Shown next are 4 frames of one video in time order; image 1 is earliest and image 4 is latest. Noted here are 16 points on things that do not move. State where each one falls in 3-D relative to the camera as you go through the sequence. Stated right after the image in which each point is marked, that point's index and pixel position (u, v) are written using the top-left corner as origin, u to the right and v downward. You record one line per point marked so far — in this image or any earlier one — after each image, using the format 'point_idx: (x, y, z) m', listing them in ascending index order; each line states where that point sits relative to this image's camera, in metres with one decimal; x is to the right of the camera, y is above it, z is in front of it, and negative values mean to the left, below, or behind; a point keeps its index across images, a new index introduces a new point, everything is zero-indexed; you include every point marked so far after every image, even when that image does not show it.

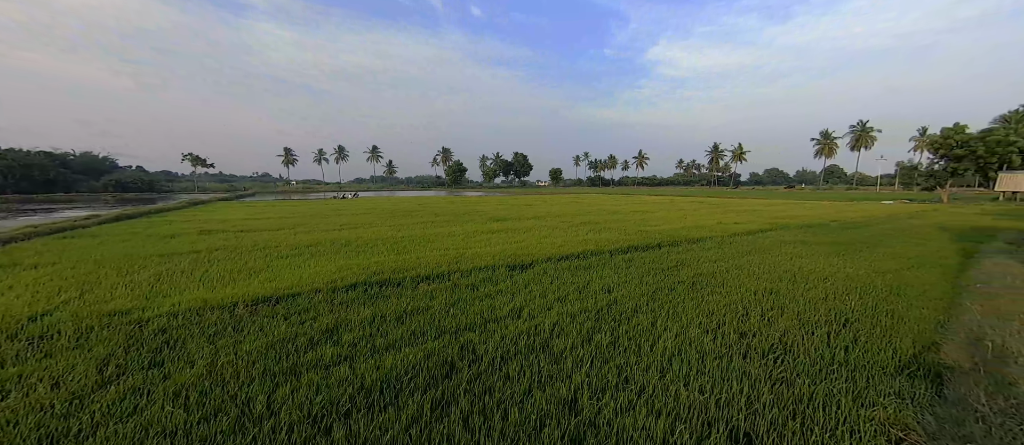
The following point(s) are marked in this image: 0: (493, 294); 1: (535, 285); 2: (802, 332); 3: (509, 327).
0: (-0.3, -1.1, +5.7) m
1: (+0.4, -1.1, +6.1) m
2: (+3.4, -1.3, +4.1) m
3: (0.0, -1.3, +4.3) m
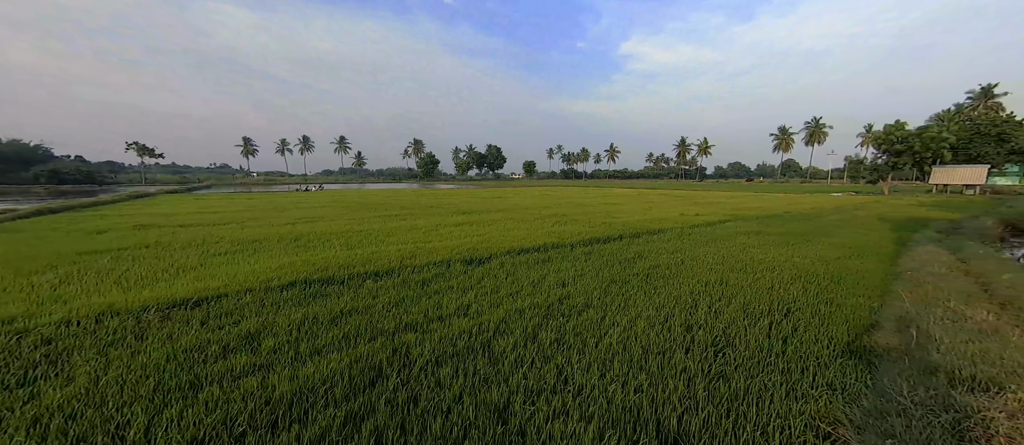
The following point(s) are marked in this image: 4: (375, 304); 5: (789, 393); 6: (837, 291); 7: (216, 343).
0: (-1.0, -1.0, +5.4) m
1: (-0.4, -1.0, +5.9) m
2: (+2.7, -1.2, +4.1) m
3: (-0.7, -1.2, +4.1) m
4: (-1.9, -1.1, +4.8) m
5: (+2.2, -1.3, +2.8) m
6: (+4.8, -1.0, +5.2) m
7: (-3.0, -1.2, +3.6) m
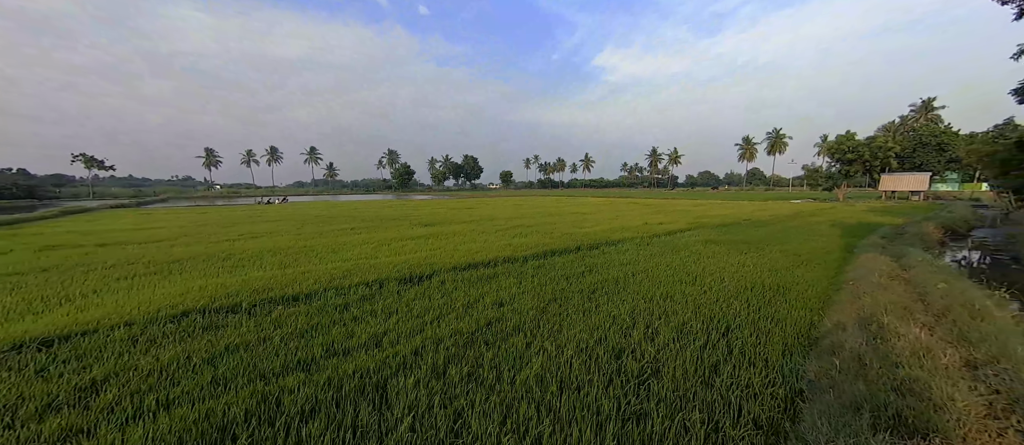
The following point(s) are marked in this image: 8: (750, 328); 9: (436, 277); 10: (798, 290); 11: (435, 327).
0: (-2.0, -1.3, +4.8) m
1: (-1.4, -1.2, +5.4) m
2: (+1.8, -1.3, +3.8) m
3: (-1.6, -1.4, +3.5) m
4: (-2.8, -1.3, +4.2) m
5: (+1.4, -1.5, +2.4) m
6: (+3.8, -1.2, +5.0) m
7: (-3.9, -1.4, +2.9) m
8: (+2.8, -1.3, +4.2) m
9: (-1.5, -1.1, +6.8) m
10: (+4.6, -1.1, +5.6) m
11: (-1.0, -1.3, +4.4) m
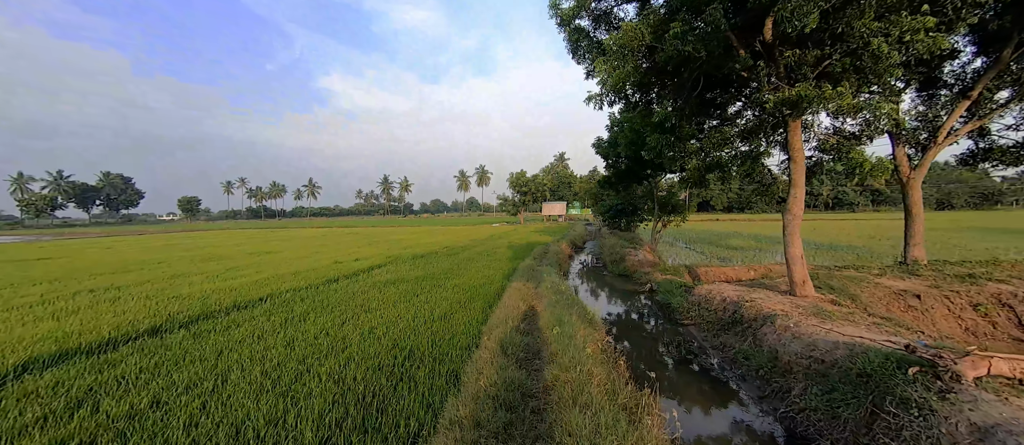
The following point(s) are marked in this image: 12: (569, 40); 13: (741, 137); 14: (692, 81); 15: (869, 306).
0: (-5.5, -2.0, -0.8) m
1: (-5.3, -1.9, +0.1) m
2: (-1.8, -1.8, +0.9) m
3: (-4.3, -2.0, -1.5) m
4: (-5.6, -2.0, -1.8) m
5: (-1.3, -1.8, -0.4) m
6: (-1.1, -1.7, +3.2) m
7: (-5.6, -2.0, -3.5) m
8: (-1.3, -1.7, +1.9) m
9: (-6.3, -1.9, +1.1) m
10: (-0.9, -1.6, +4.1) m
11: (-4.3, -1.9, -0.4) m
12: (+1.2, +3.7, +7.1) m
13: (+4.1, +1.5, +6.3) m
14: (+3.1, +2.4, +6.0) m
15: (+5.6, -1.3, +5.5) m
